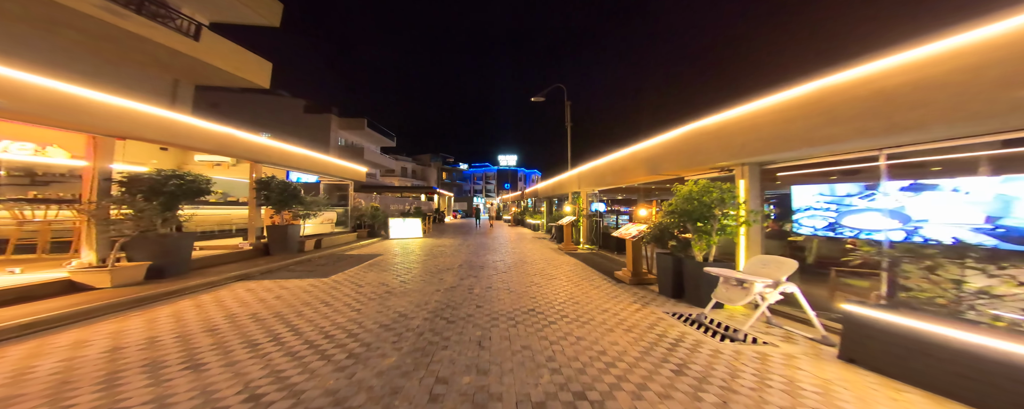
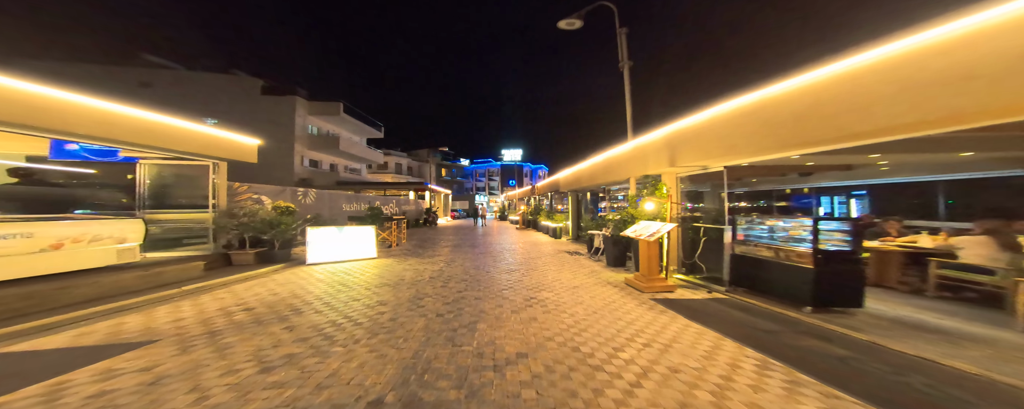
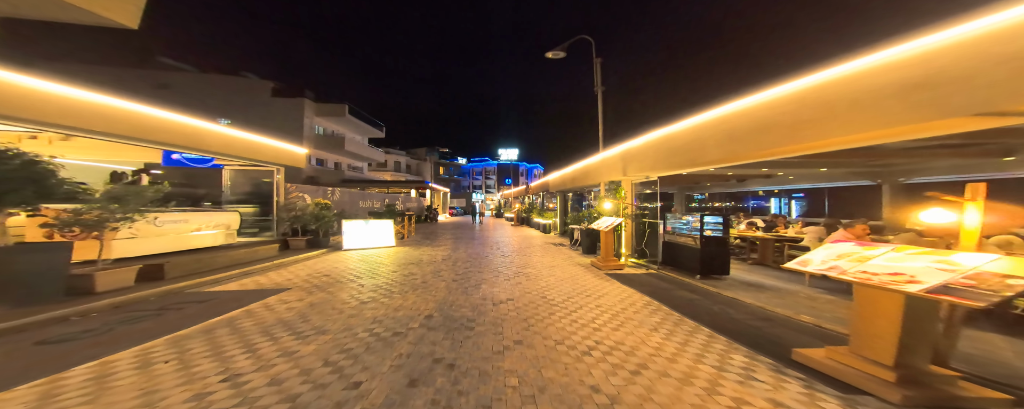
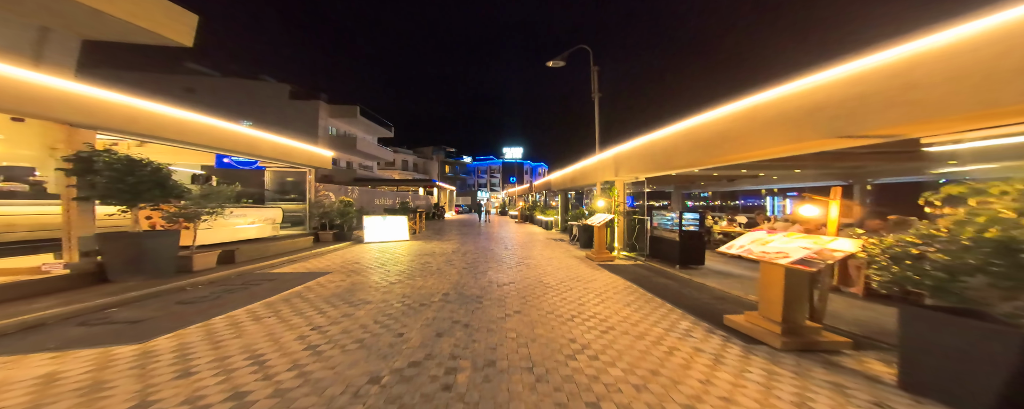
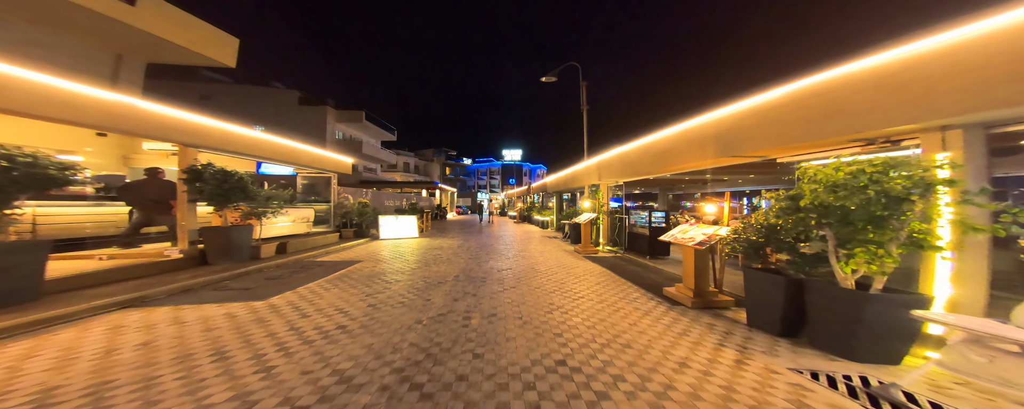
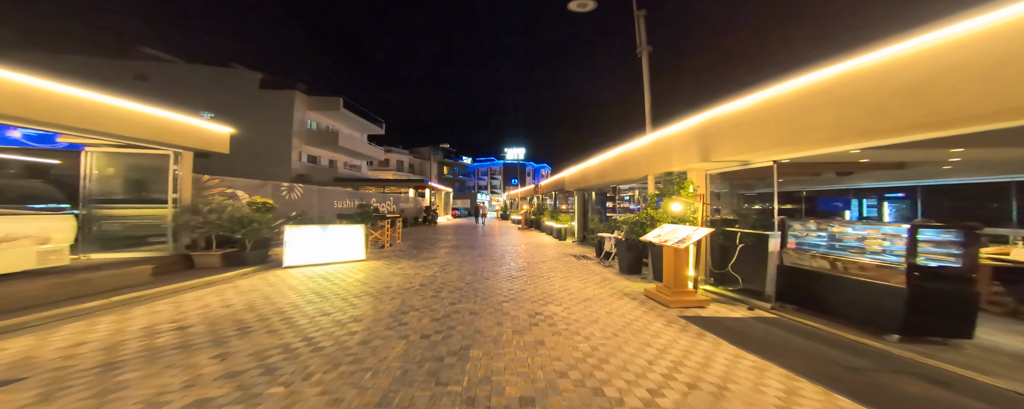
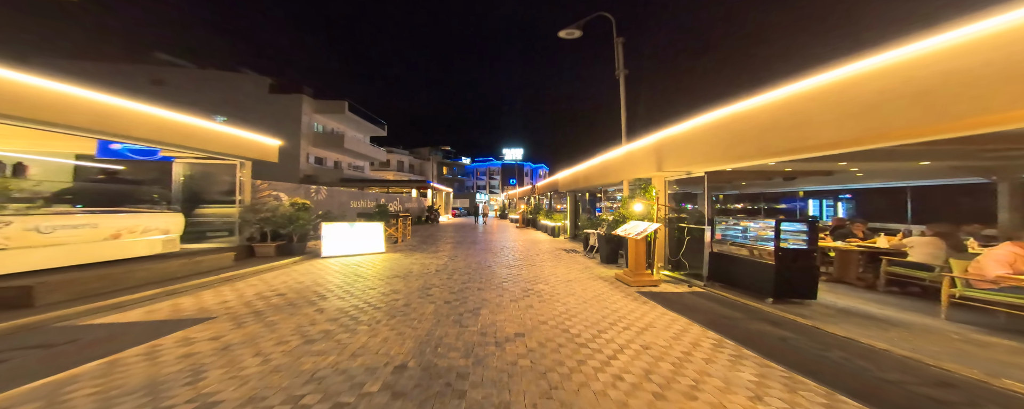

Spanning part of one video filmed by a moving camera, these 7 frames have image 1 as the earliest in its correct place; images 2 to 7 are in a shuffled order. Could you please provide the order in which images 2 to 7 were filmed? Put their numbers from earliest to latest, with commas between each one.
5, 4, 3, 7, 2, 6
